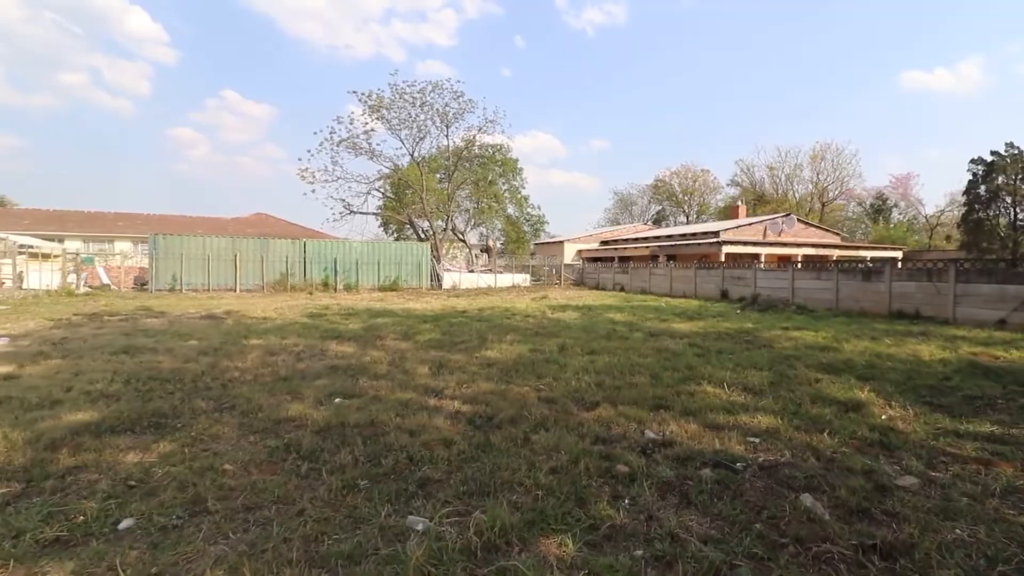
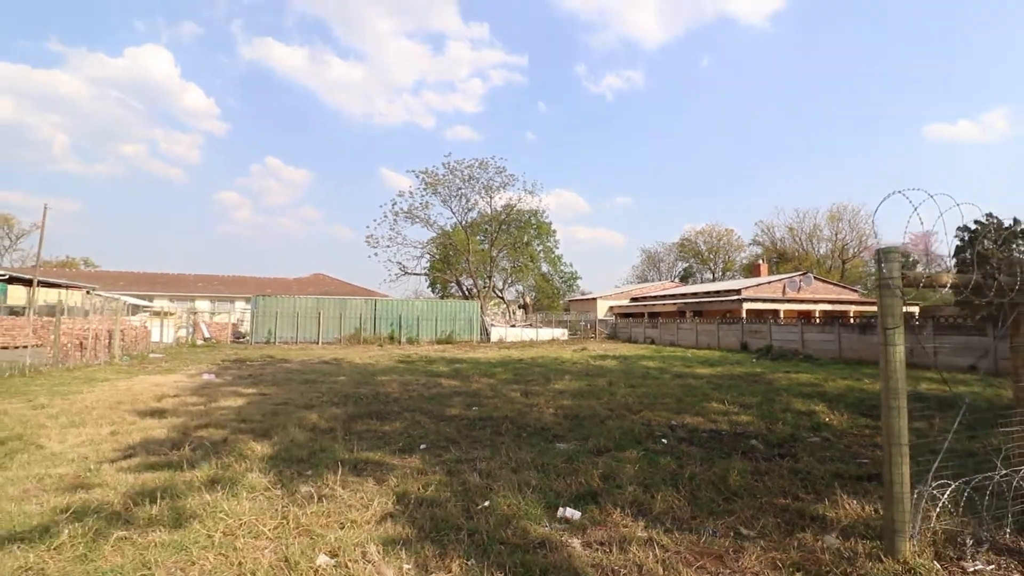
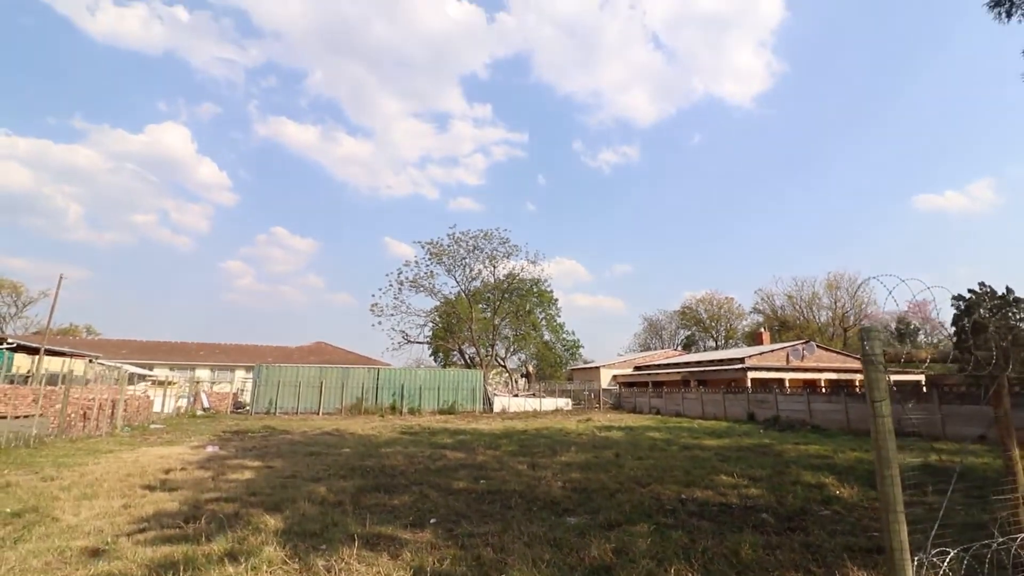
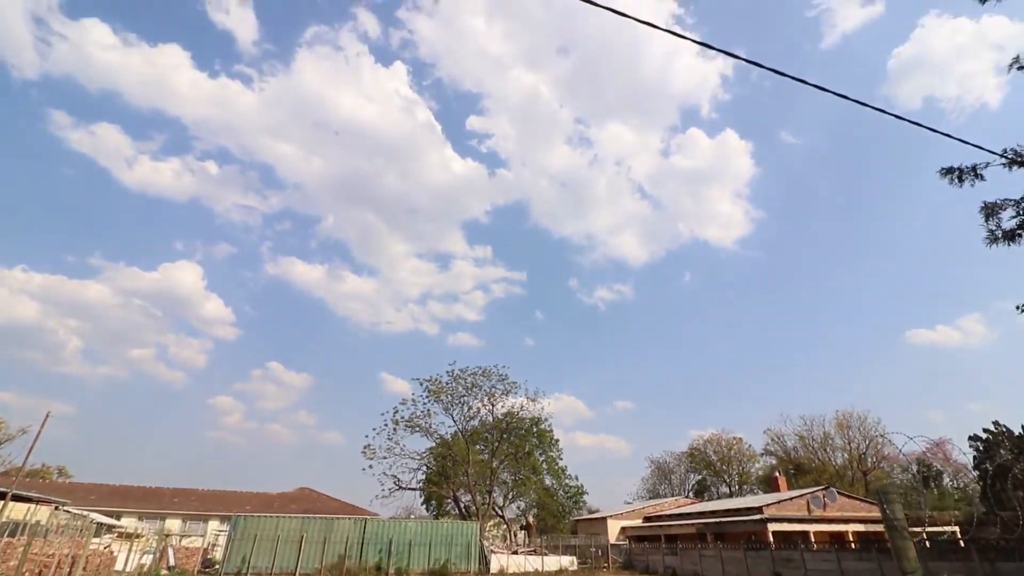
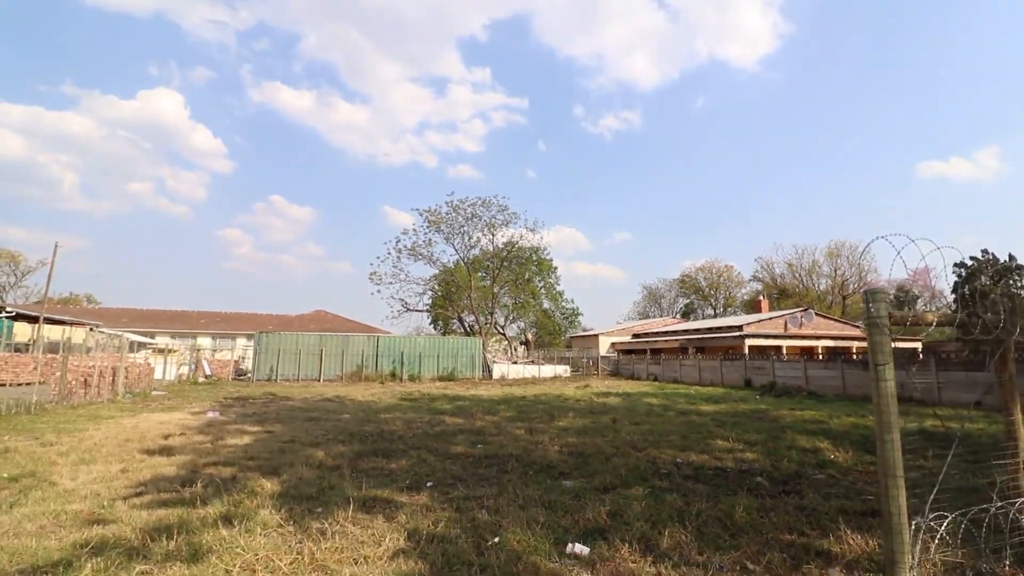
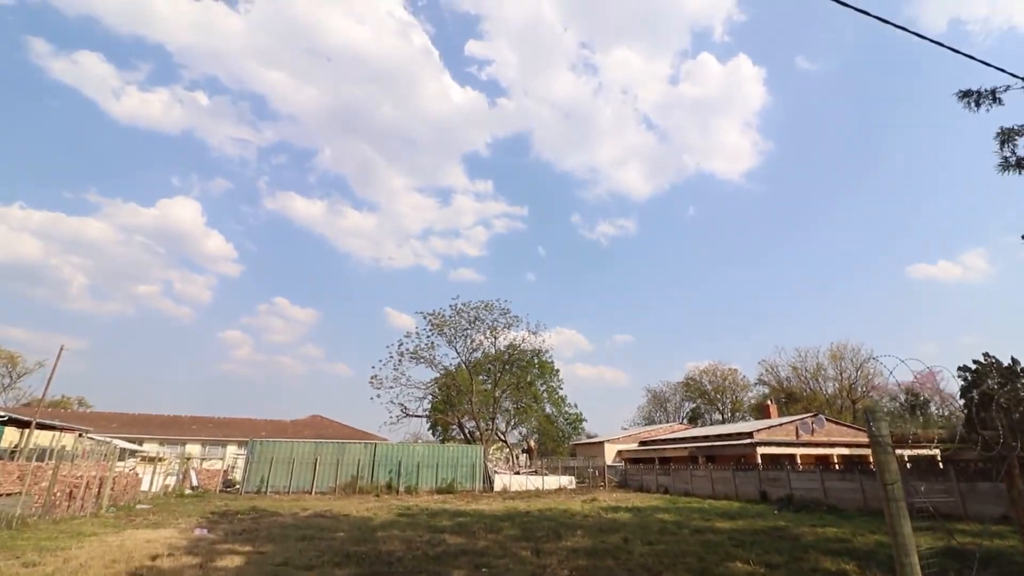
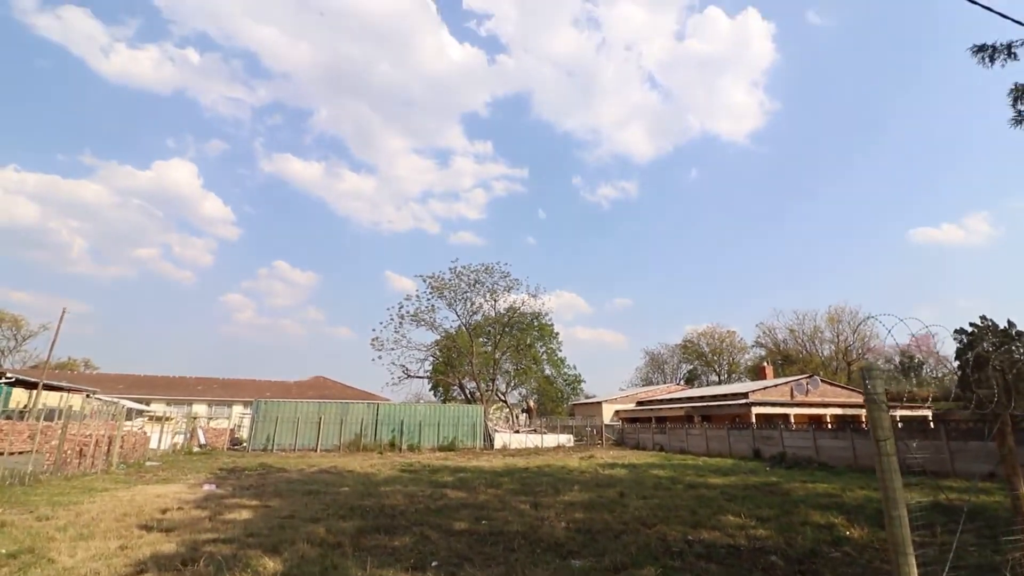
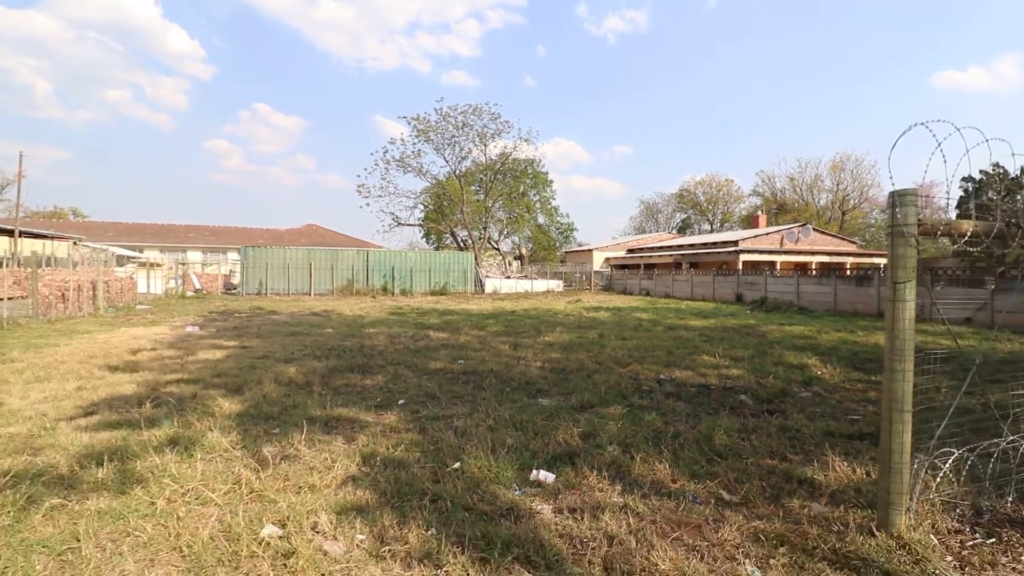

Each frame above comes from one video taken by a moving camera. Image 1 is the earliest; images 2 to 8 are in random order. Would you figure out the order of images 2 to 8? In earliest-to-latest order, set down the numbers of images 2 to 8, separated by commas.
8, 2, 5, 3, 7, 6, 4
